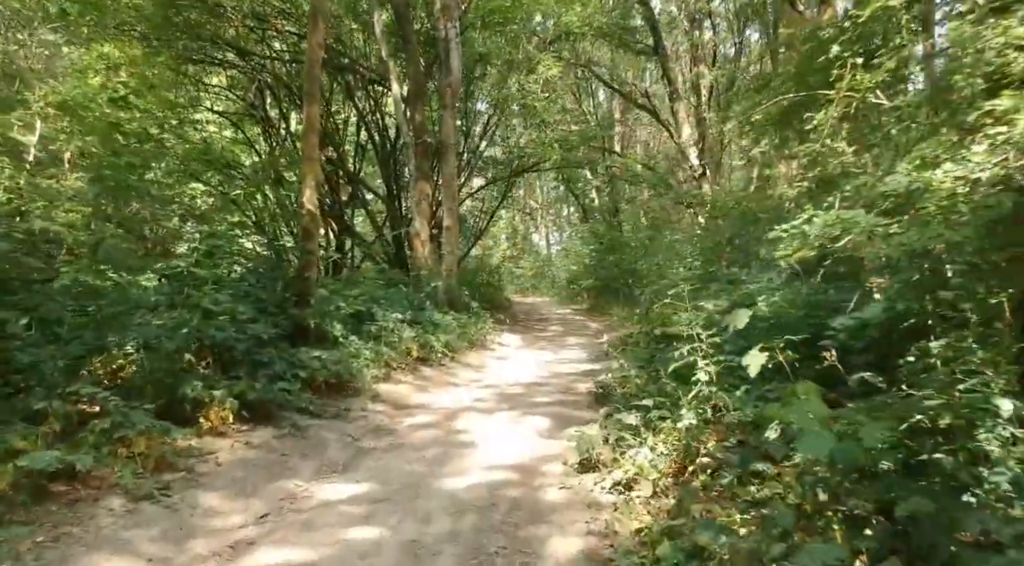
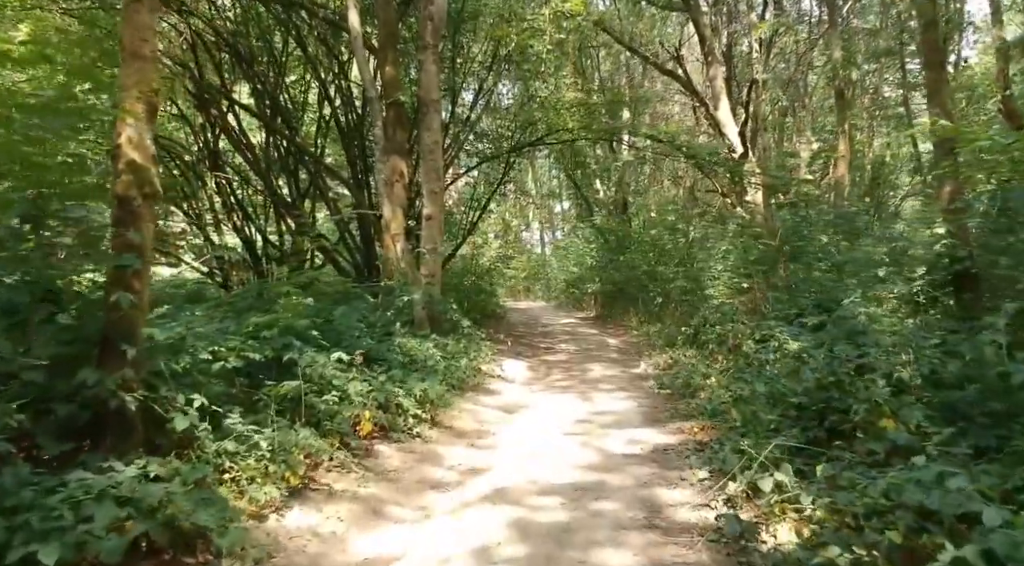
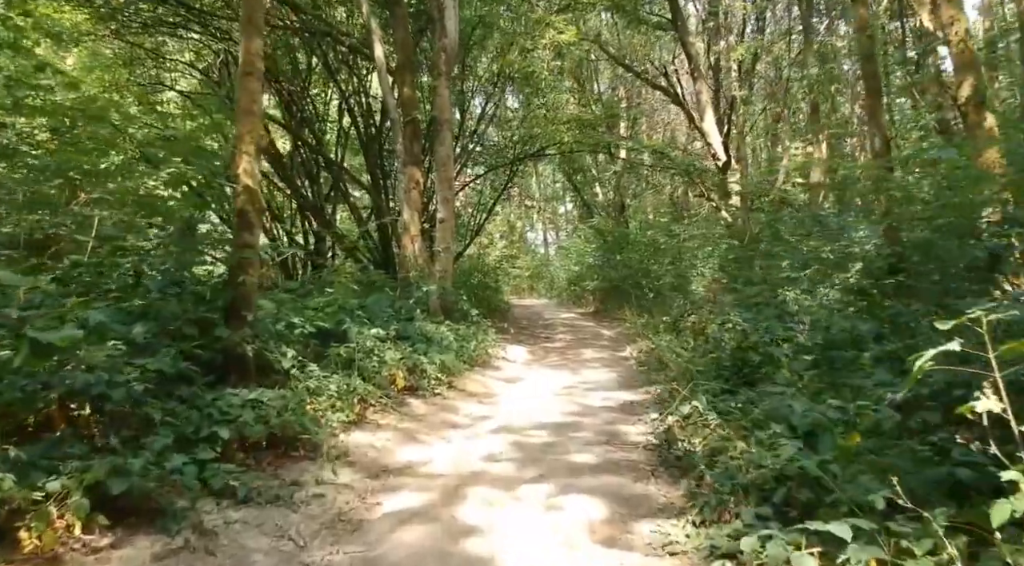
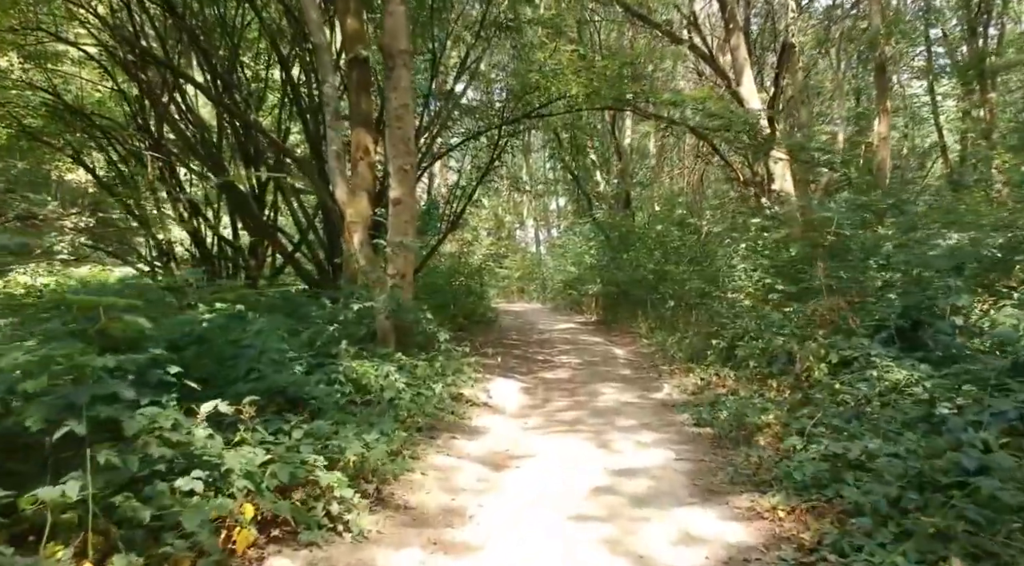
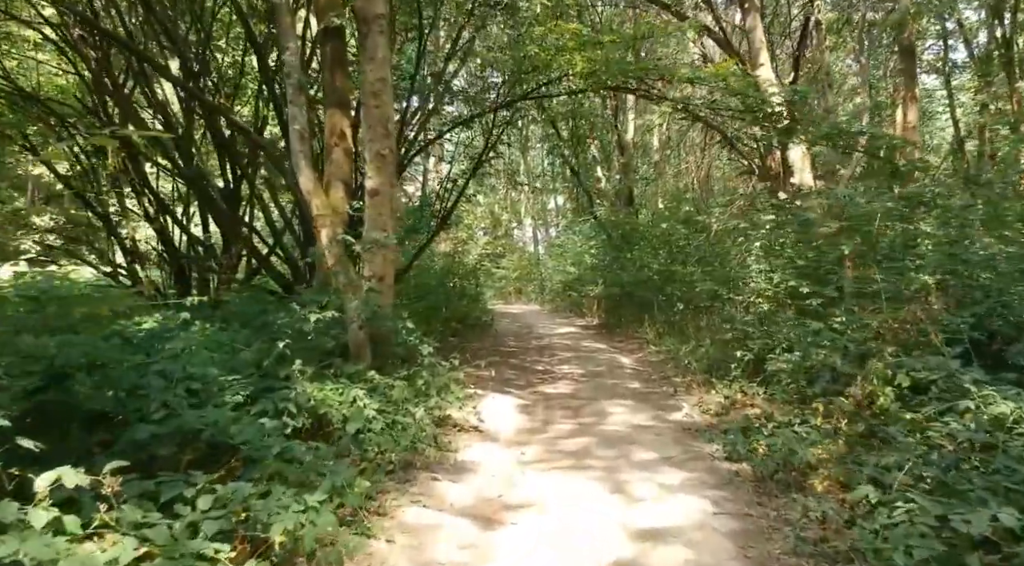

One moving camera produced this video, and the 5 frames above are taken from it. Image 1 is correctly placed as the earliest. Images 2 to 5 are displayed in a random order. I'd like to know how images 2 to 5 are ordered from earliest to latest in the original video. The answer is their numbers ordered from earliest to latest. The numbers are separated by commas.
3, 2, 4, 5
